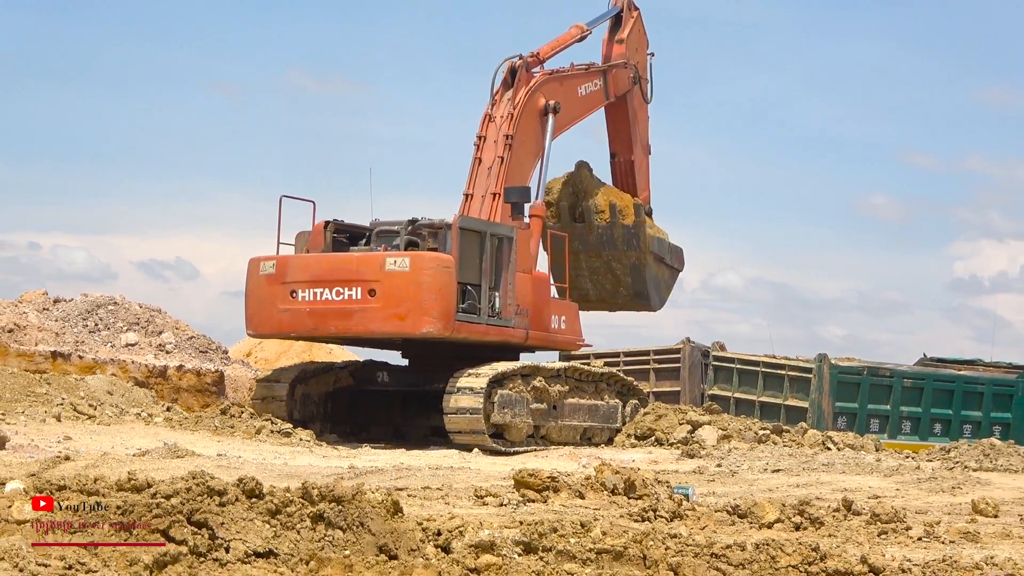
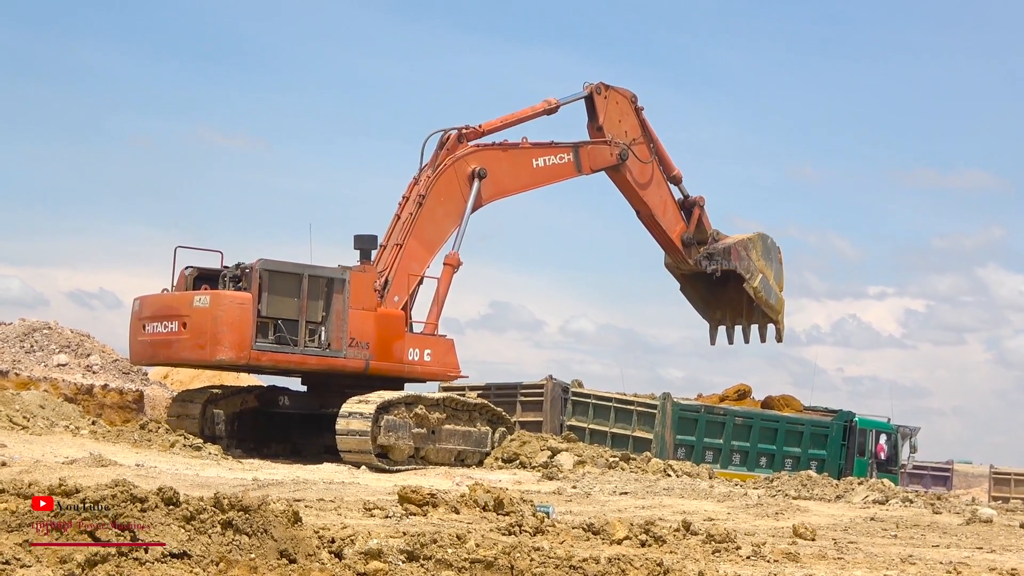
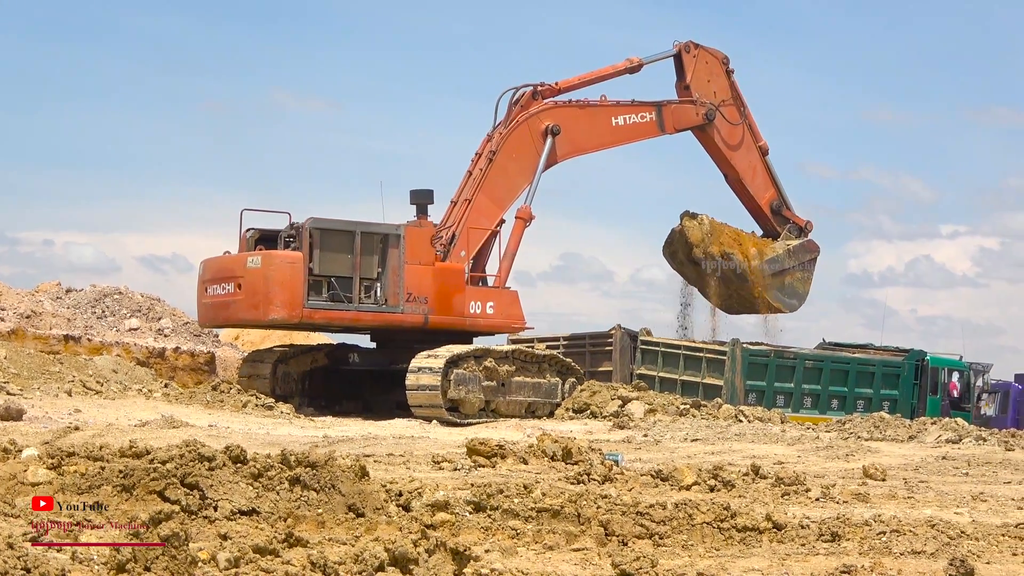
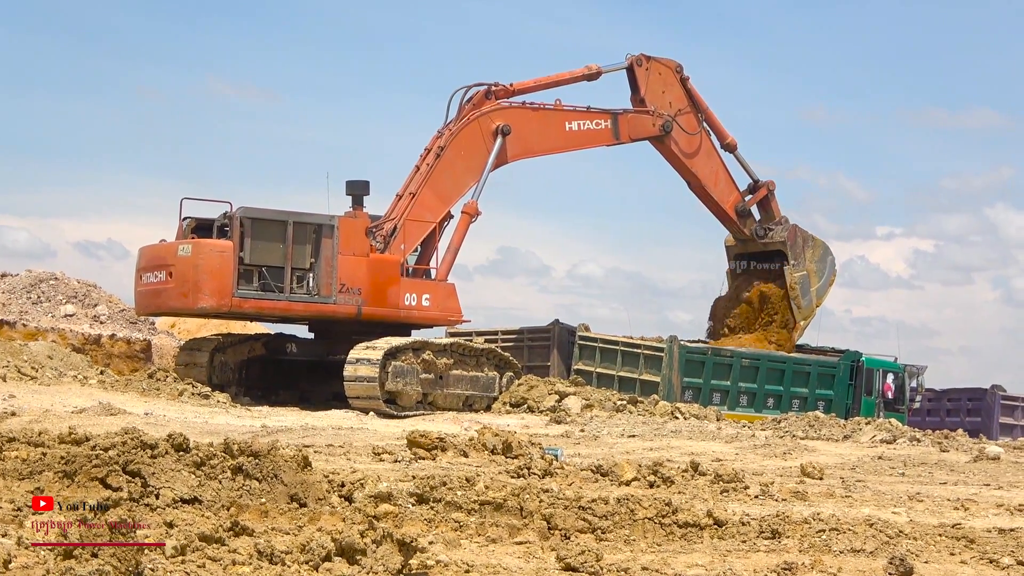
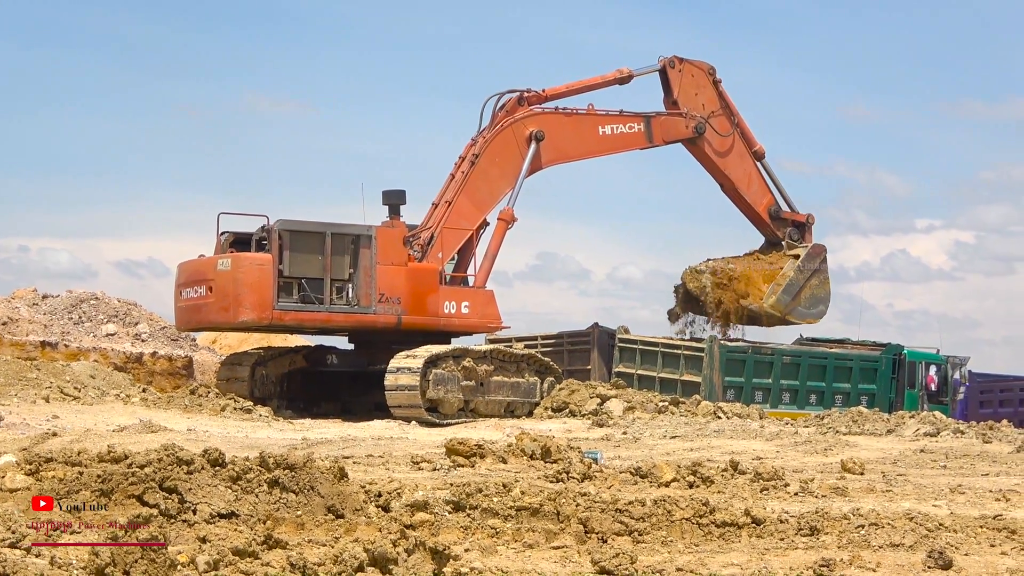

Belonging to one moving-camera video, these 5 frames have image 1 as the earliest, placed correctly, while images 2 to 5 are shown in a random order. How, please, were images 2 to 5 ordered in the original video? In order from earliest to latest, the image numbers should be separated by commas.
3, 5, 4, 2
